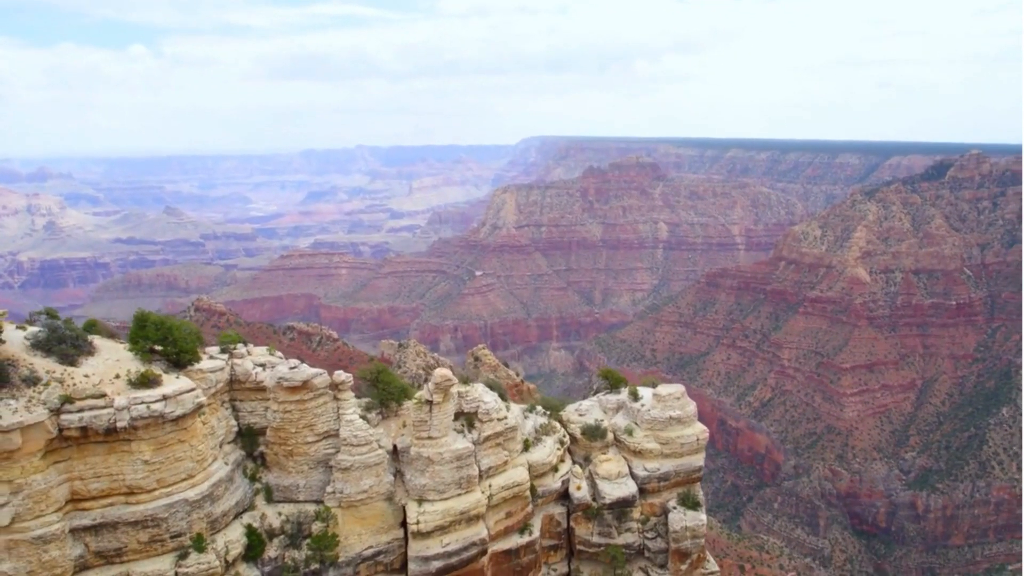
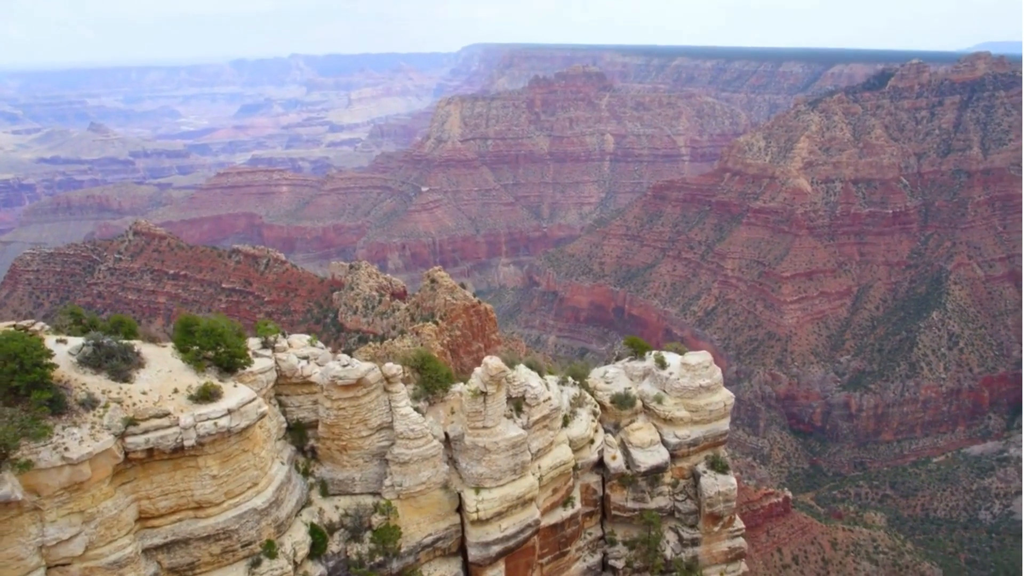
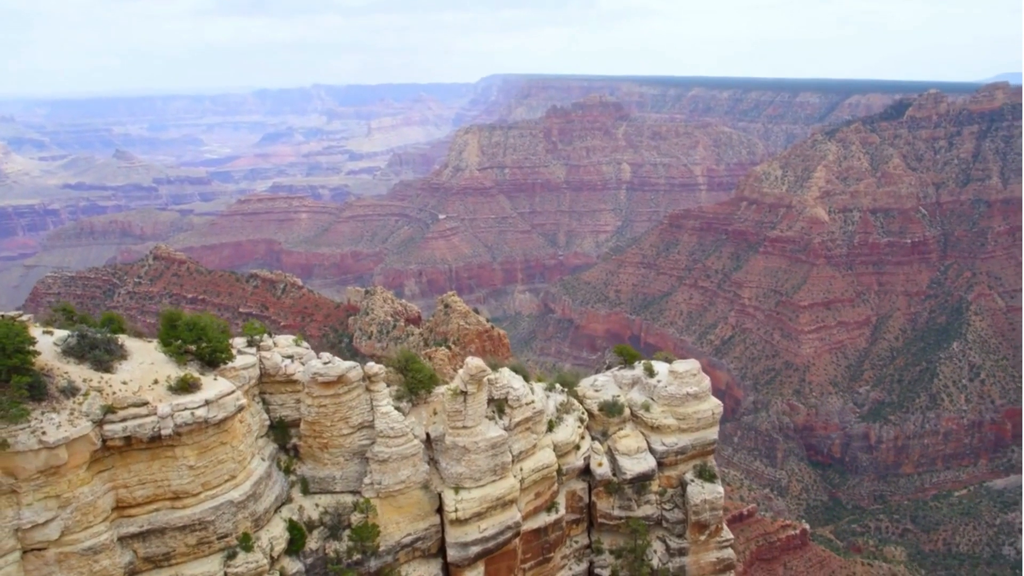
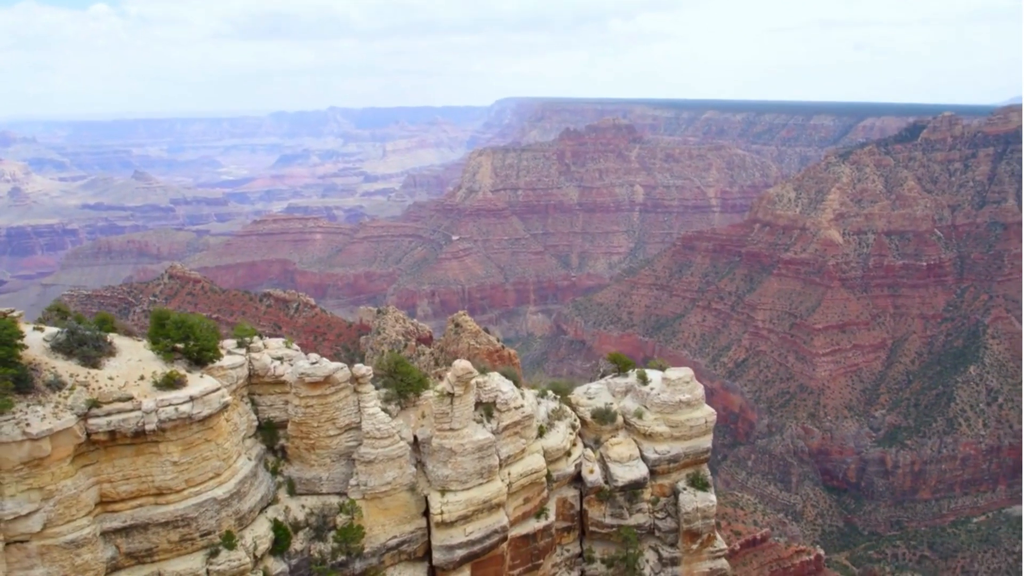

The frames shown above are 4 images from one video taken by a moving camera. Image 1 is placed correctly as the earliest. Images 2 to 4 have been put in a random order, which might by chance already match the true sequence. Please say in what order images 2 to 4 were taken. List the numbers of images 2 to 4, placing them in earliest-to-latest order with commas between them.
4, 3, 2
